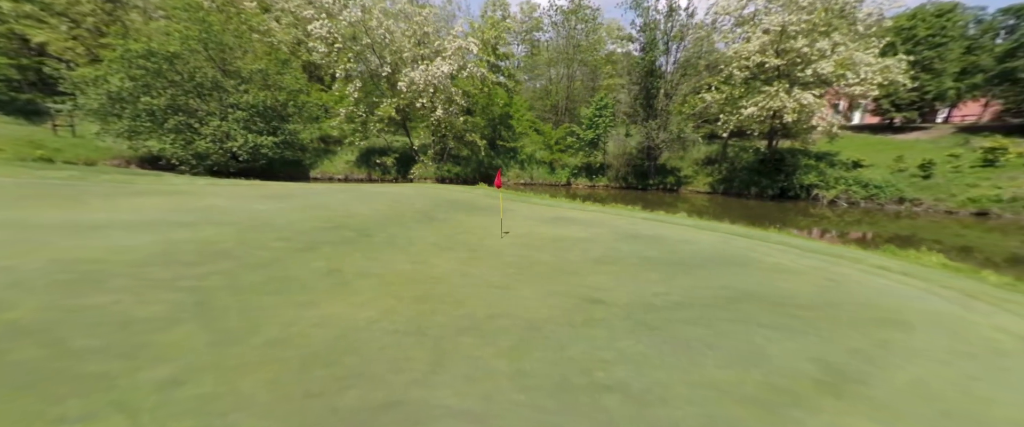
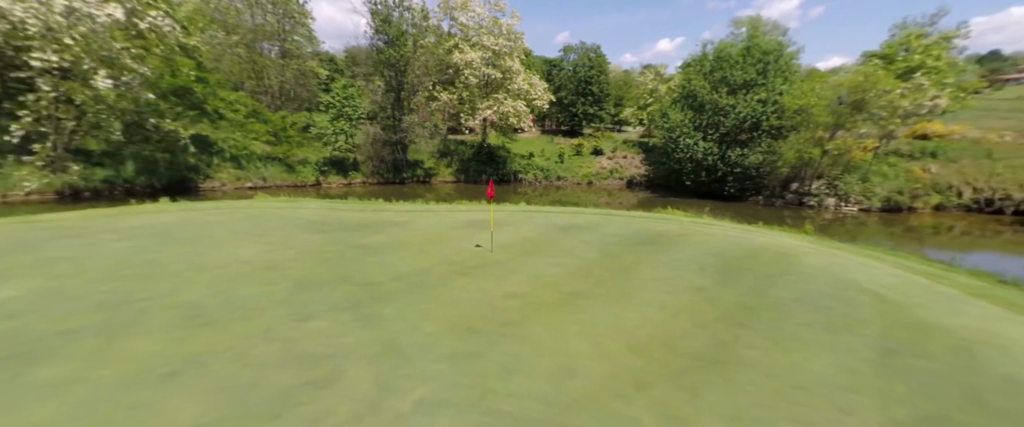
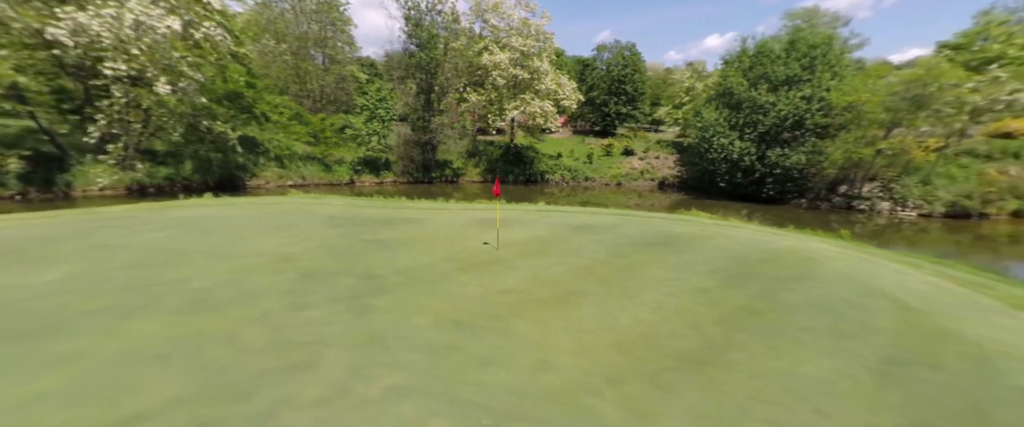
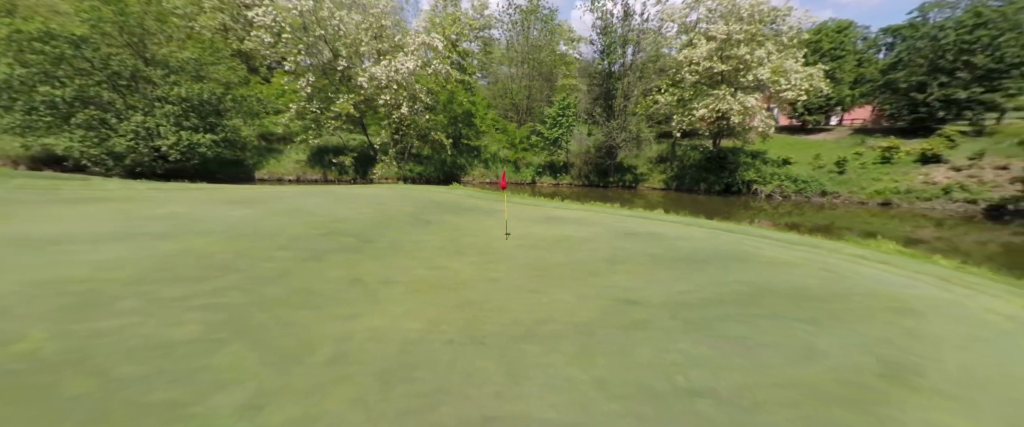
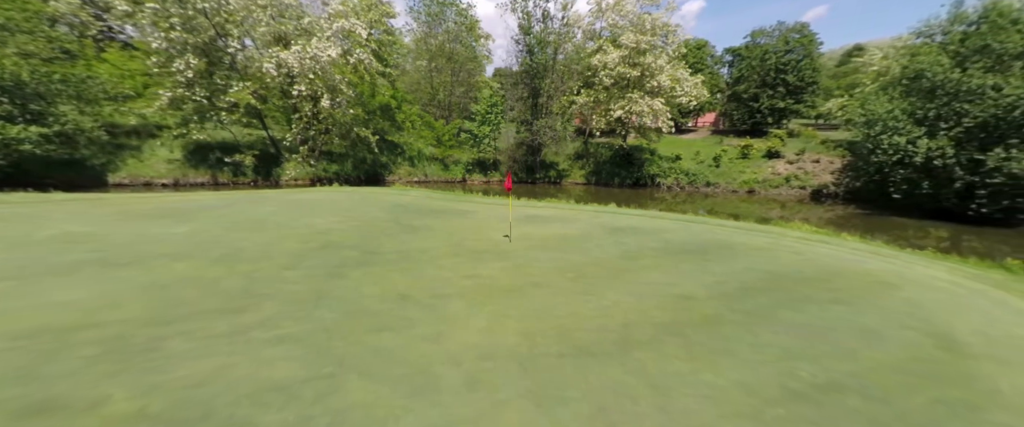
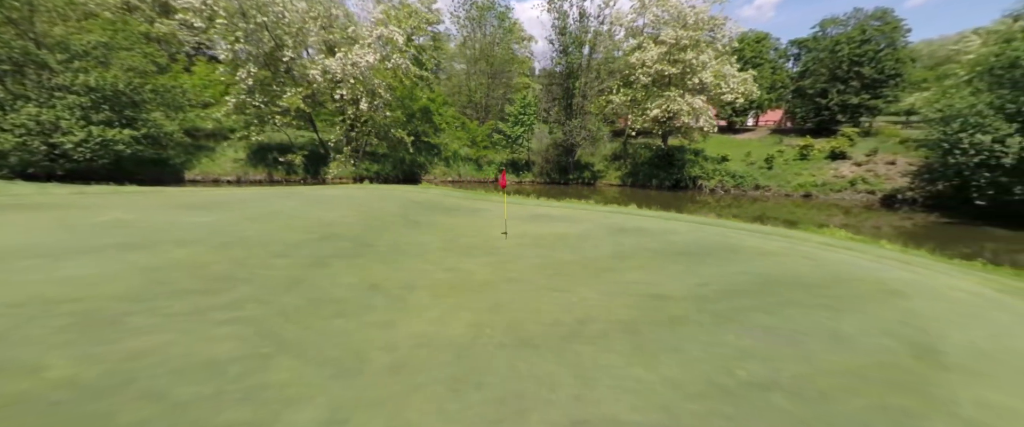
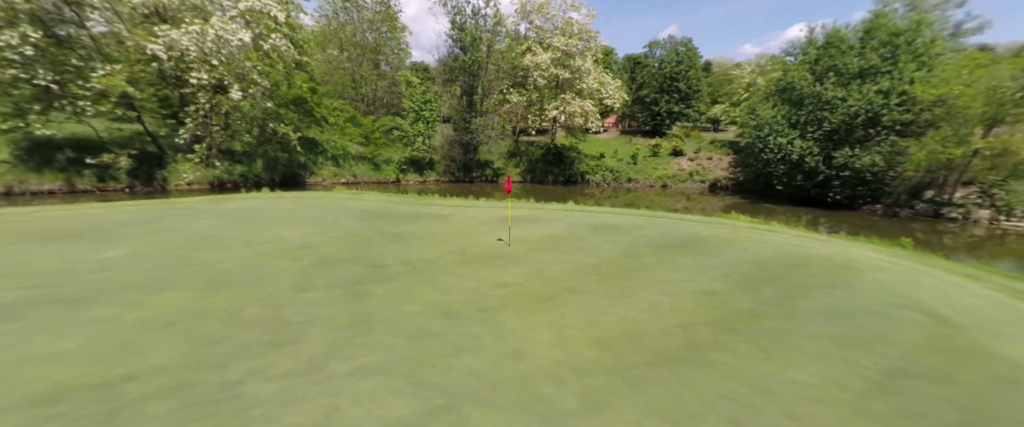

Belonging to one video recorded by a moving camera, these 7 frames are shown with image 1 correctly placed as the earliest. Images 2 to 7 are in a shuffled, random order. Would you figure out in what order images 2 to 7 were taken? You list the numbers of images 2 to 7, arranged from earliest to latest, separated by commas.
4, 6, 5, 7, 3, 2
